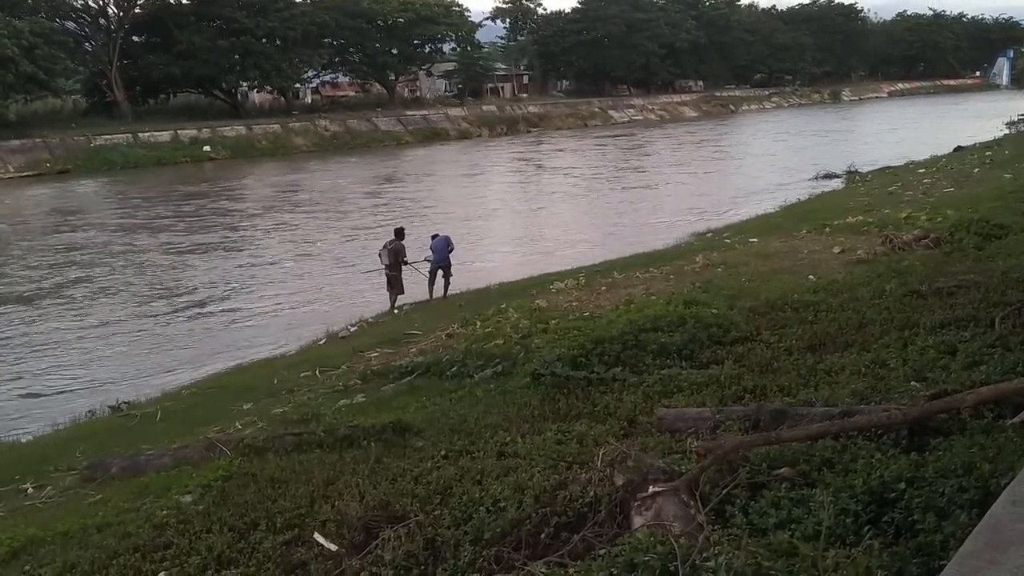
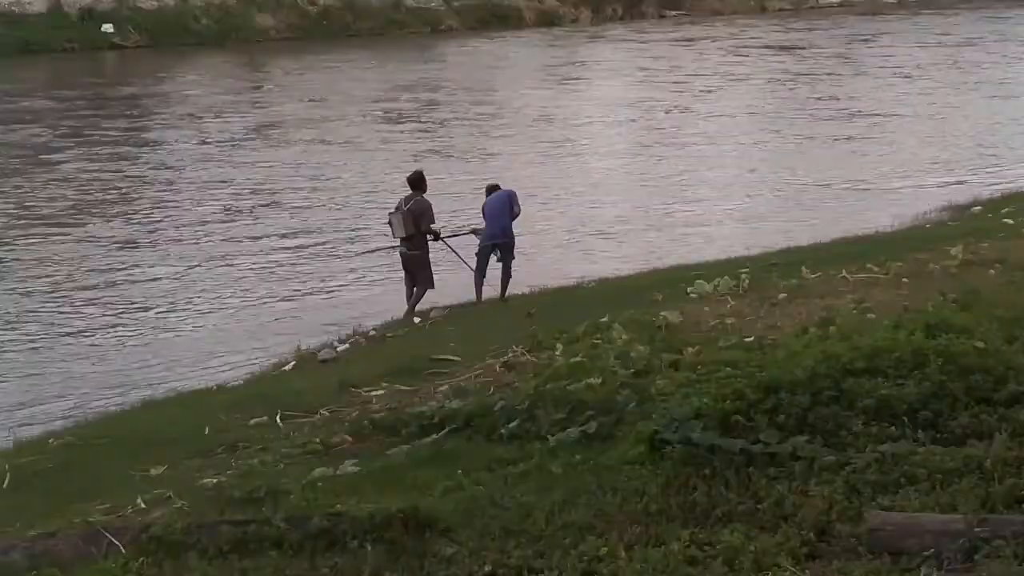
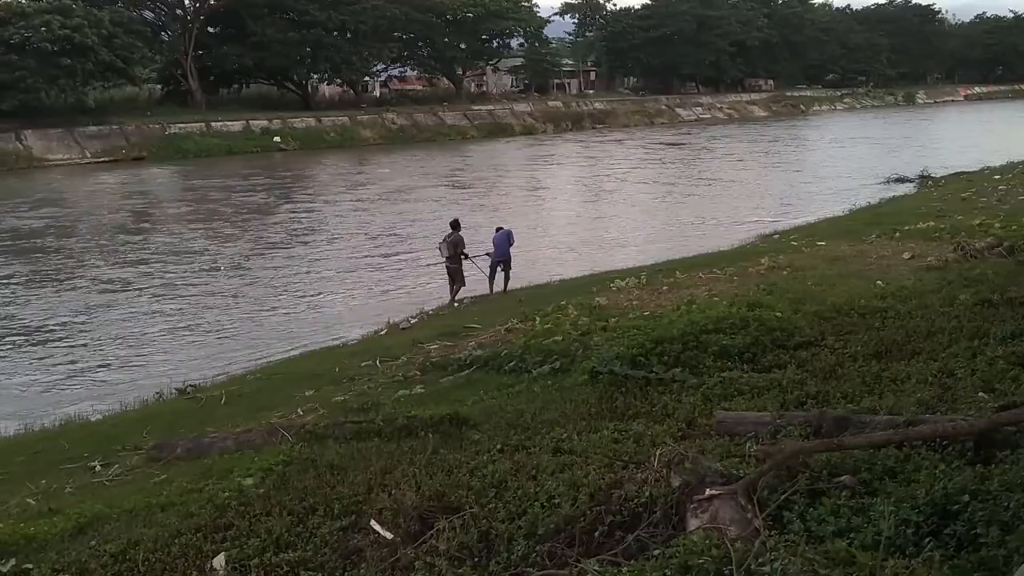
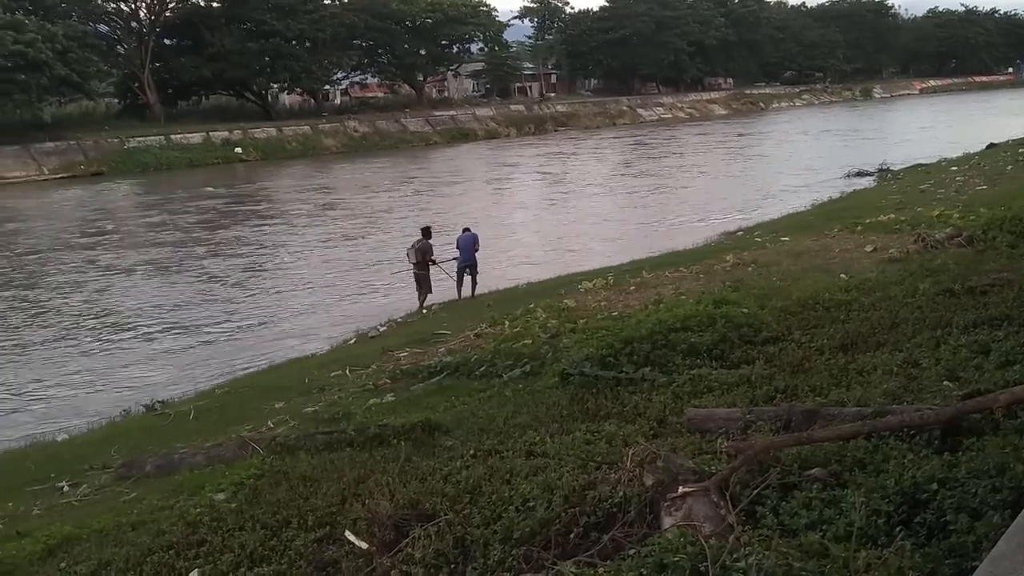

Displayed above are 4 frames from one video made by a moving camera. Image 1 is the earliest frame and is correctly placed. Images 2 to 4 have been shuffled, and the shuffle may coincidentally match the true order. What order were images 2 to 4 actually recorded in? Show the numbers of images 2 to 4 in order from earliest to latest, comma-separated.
4, 3, 2
